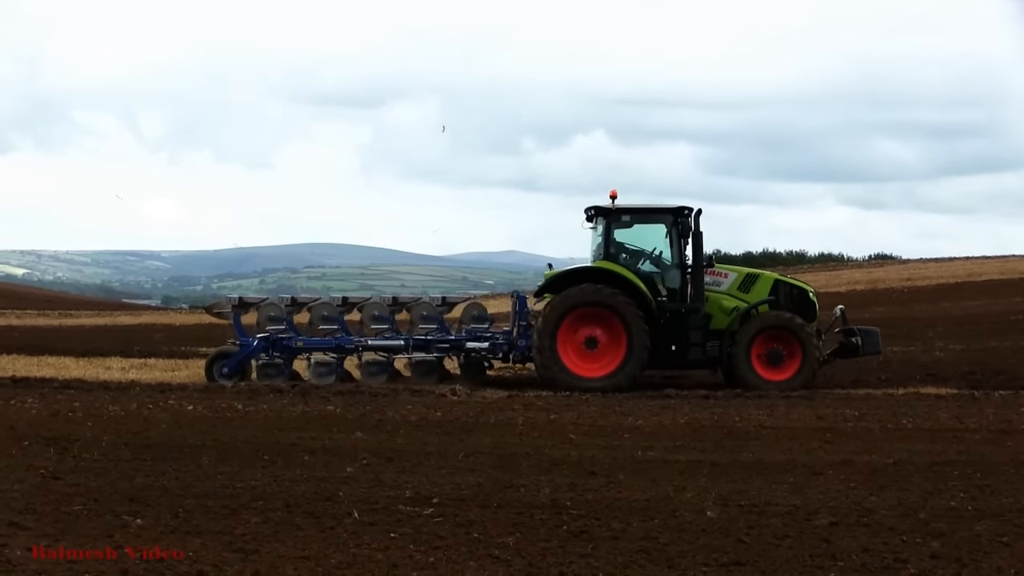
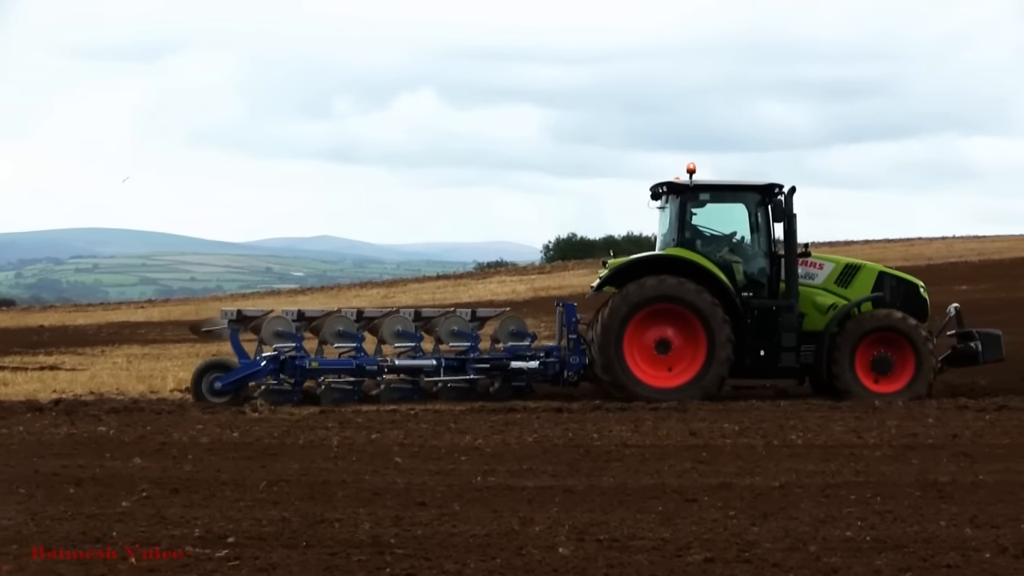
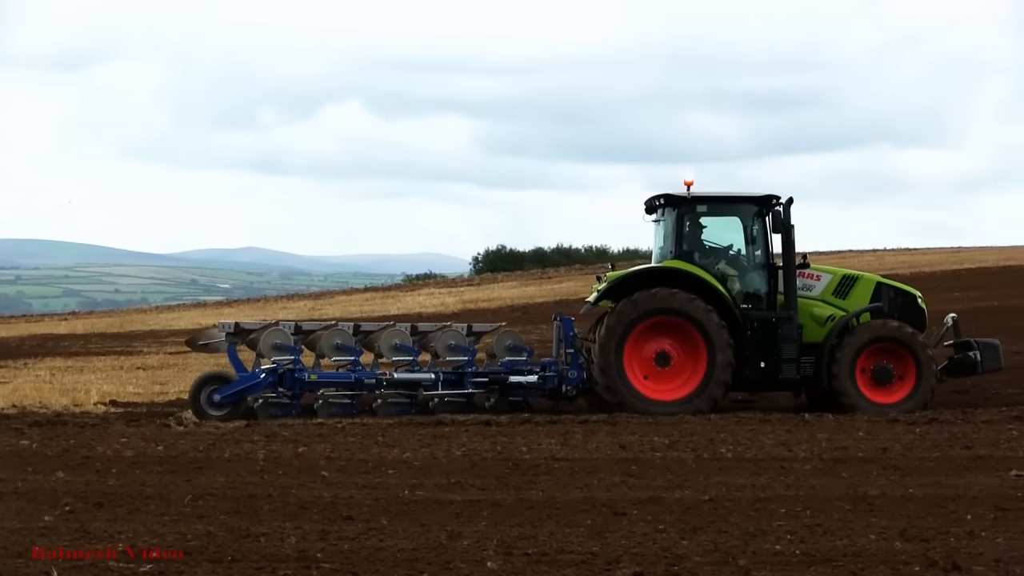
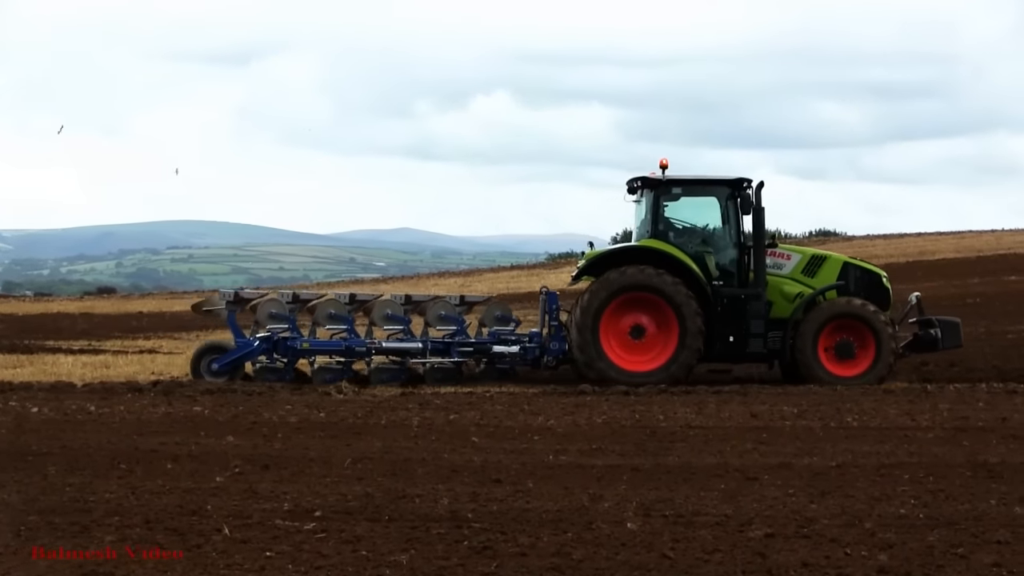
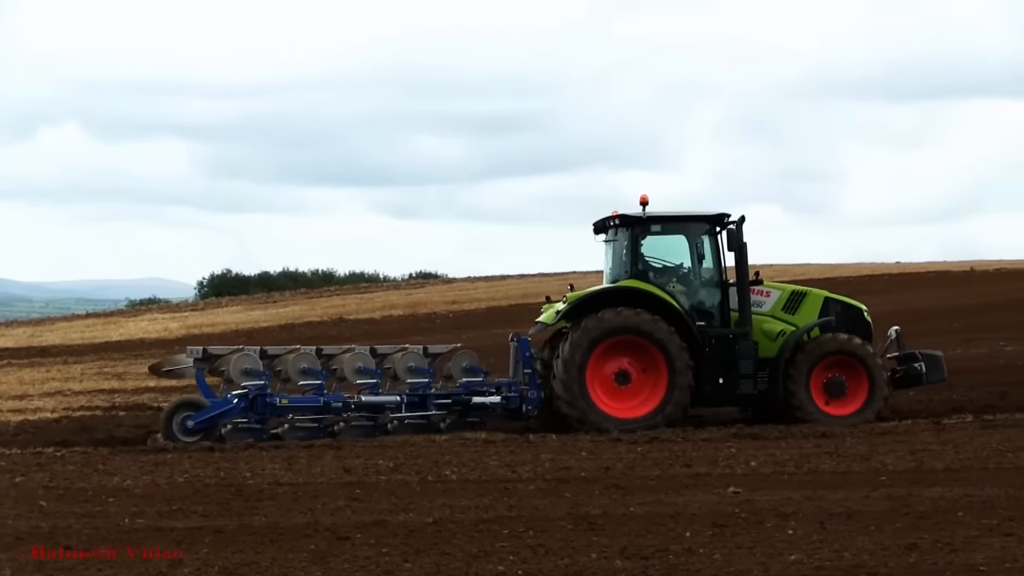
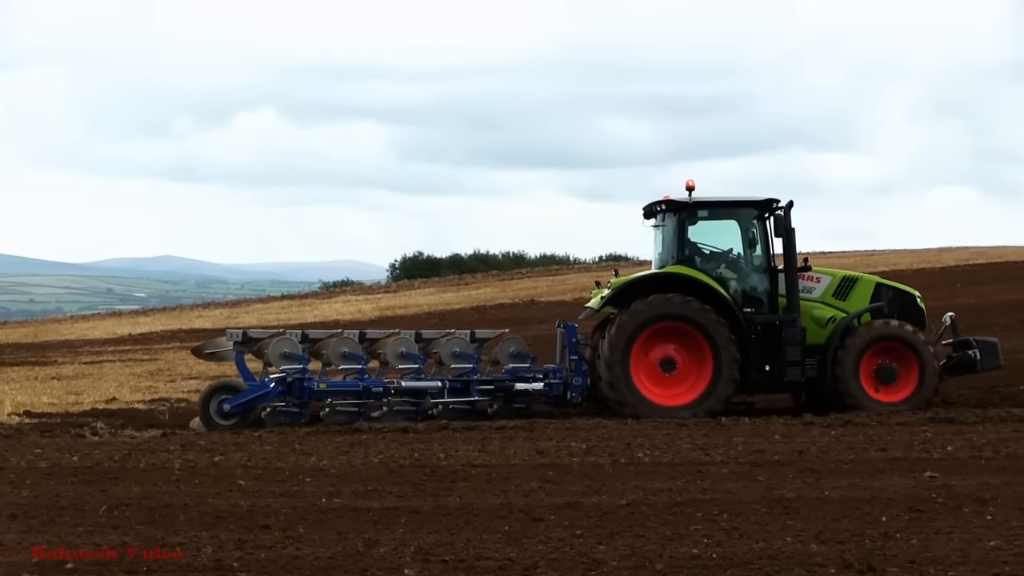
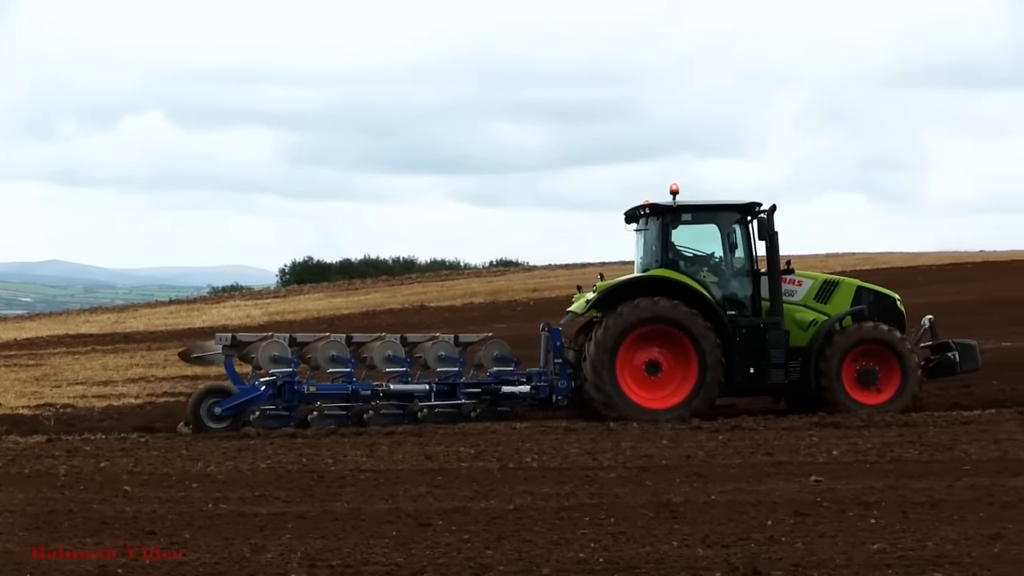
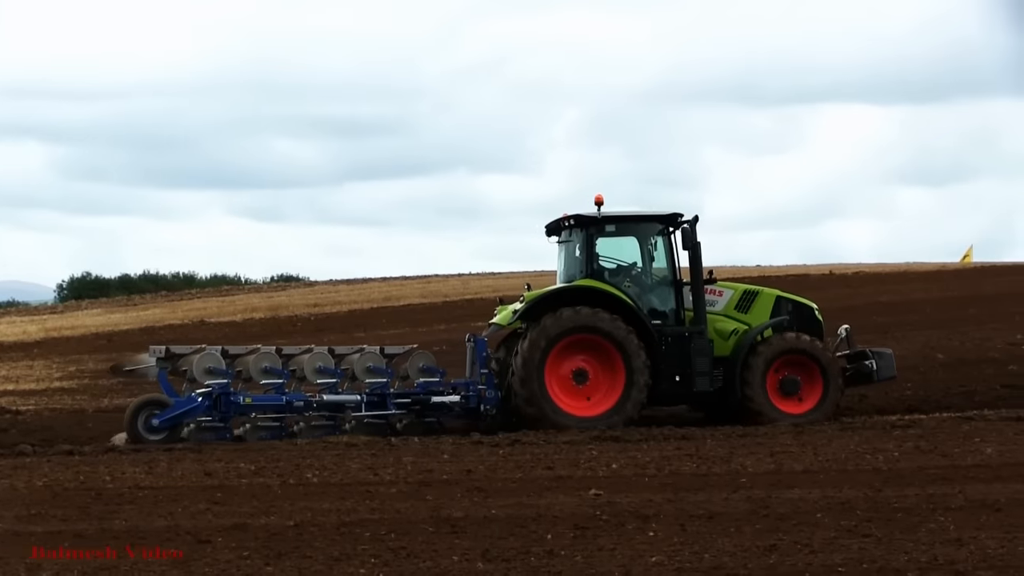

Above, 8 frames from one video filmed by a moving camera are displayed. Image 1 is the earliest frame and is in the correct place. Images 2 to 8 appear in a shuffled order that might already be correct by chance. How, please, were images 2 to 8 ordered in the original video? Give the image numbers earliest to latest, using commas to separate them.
4, 2, 3, 6, 7, 5, 8
